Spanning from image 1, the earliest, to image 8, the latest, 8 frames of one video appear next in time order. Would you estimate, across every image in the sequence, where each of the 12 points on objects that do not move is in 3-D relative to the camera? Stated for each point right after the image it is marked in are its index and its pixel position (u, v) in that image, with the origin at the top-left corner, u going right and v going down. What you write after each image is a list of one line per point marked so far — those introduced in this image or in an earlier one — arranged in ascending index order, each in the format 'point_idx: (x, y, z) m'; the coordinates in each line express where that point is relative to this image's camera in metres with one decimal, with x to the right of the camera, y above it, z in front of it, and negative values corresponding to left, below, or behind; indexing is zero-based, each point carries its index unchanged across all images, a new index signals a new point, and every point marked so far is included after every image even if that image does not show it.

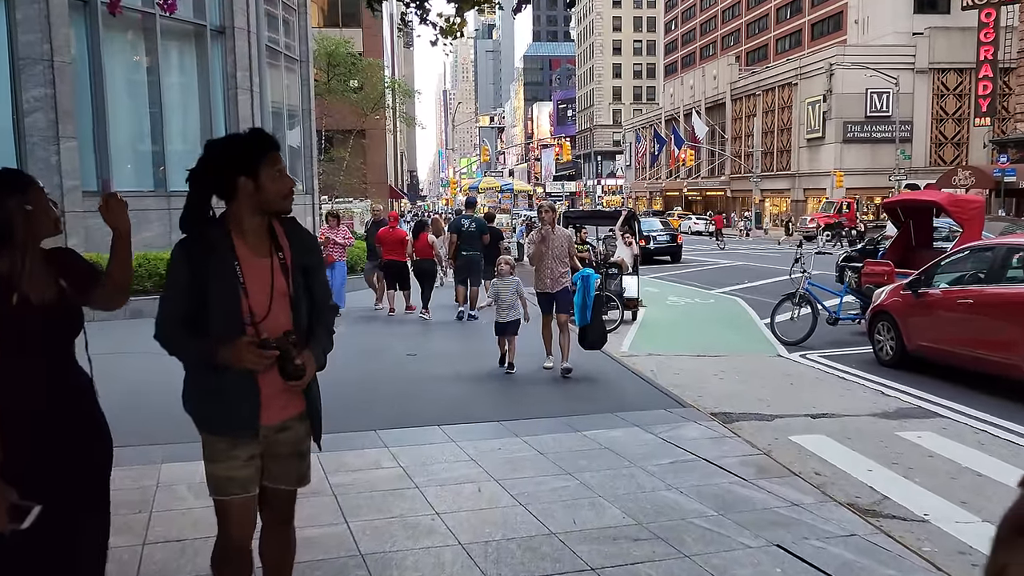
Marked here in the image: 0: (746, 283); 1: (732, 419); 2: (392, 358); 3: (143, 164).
0: (+5.7, +0.1, +19.6) m
1: (+1.8, -1.1, +6.6) m
2: (-1.3, -0.8, +9.1) m
3: (-6.7, +2.2, +14.9) m
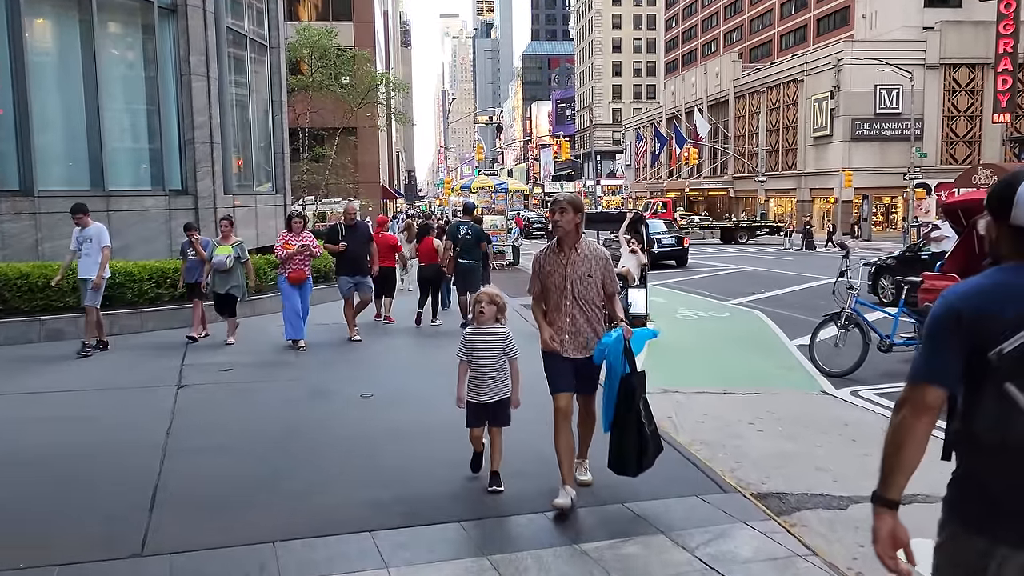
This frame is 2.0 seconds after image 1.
0: (+5.5, -0.1, +17.7) m
1: (+1.6, -1.3, +4.7) m
2: (-1.5, -1.0, +7.2) m
3: (-6.9, +1.9, +13.0) m
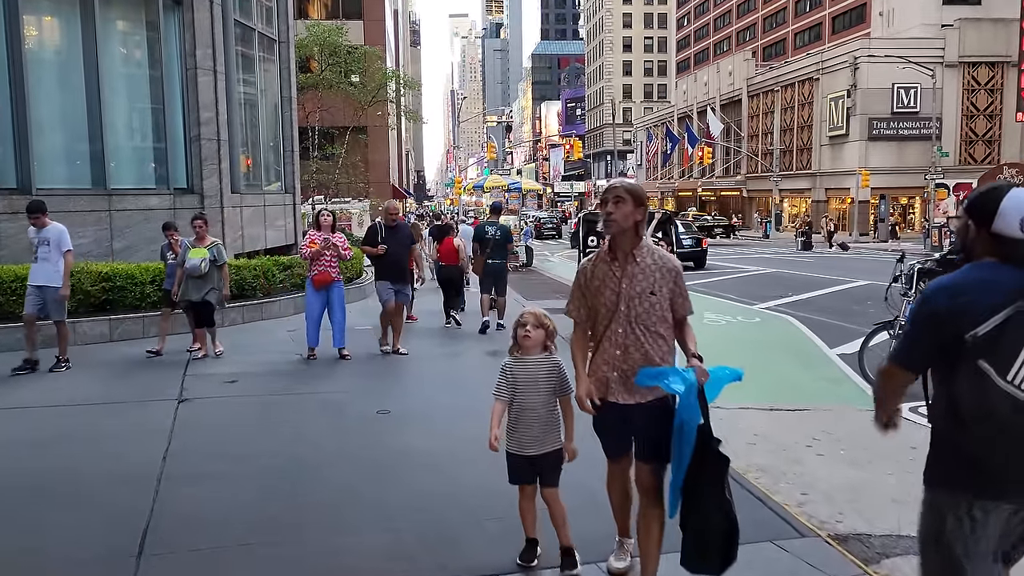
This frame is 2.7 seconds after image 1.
0: (+5.8, -0.1, +17.1) m
1: (+1.8, -1.3, +4.1) m
2: (-1.2, -1.0, +6.6) m
3: (-6.6, +1.9, +12.4) m
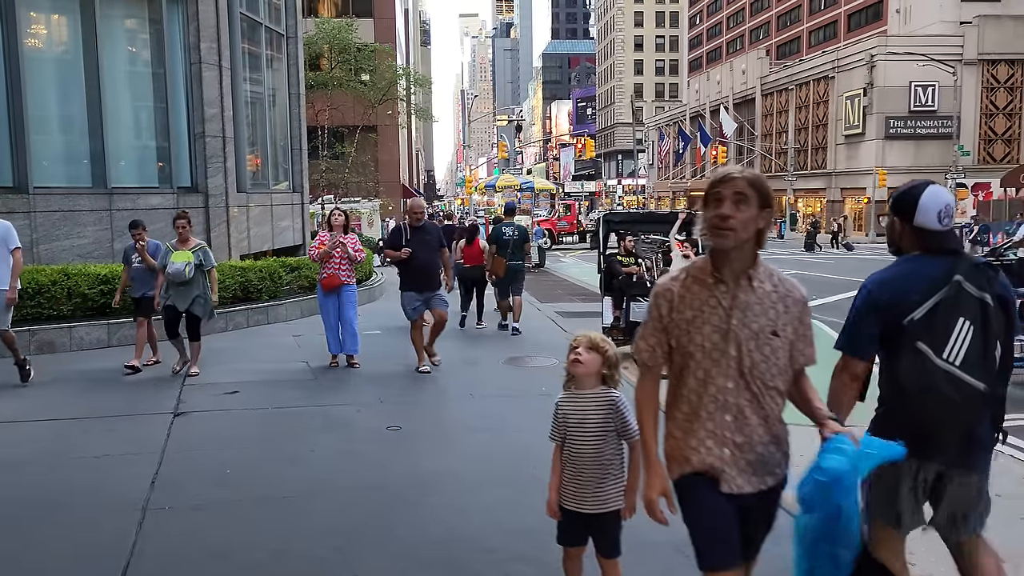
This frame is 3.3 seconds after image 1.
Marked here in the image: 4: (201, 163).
0: (+6.1, -0.2, +16.5) m
1: (+1.9, -1.4, +3.5) m
2: (-1.1, -1.1, +6.1) m
3: (-6.4, +1.9, +12.0) m
4: (-5.1, +2.1, +13.5) m
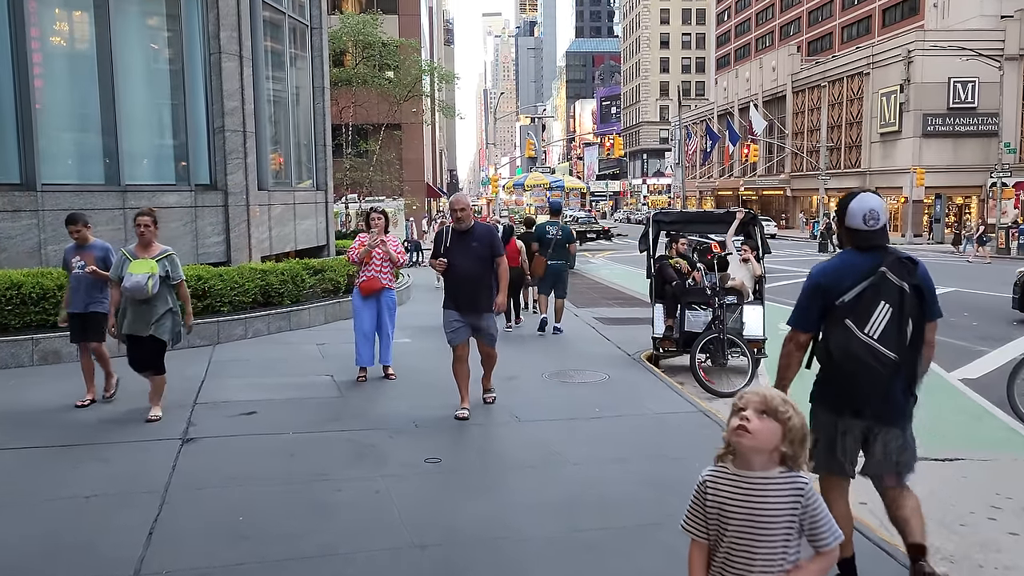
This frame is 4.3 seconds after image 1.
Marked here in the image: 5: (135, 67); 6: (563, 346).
0: (+6.8, -0.3, +15.4) m
1: (+2.2, -1.5, +2.6) m
2: (-0.7, -1.1, +5.3) m
3: (-5.8, +1.8, +11.3) m
4: (-4.6, +2.0, +12.7) m
5: (-5.5, +3.3, +11.9) m
6: (+0.6, -0.7, +10.3) m
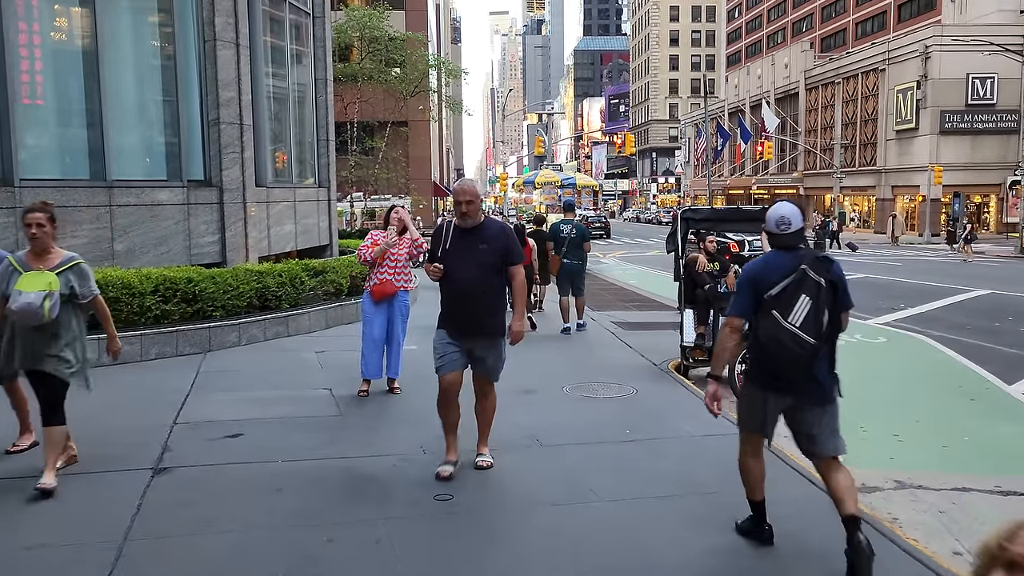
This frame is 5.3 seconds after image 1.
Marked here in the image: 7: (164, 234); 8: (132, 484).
0: (+7.0, -0.3, +14.6) m
1: (+2.3, -1.5, +1.8) m
2: (-0.6, -1.2, +4.5) m
3: (-5.7, +1.8, +10.5) m
4: (-4.4, +2.0, +12.0) m
5: (-5.3, +3.2, +11.1) m
6: (+0.8, -0.8, +9.5) m
7: (-4.8, +0.7, +11.1) m
8: (-2.2, -1.1, +4.7) m
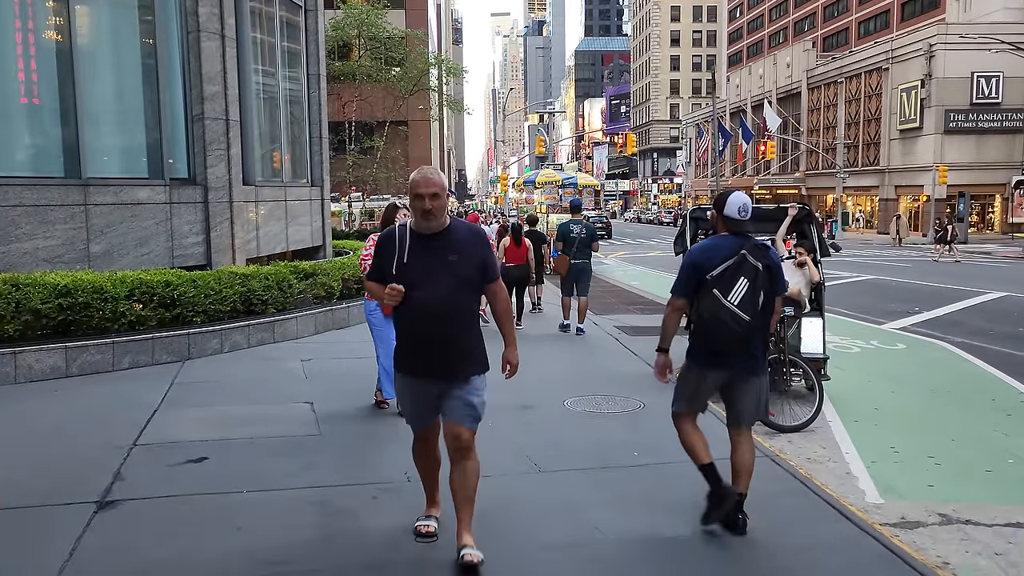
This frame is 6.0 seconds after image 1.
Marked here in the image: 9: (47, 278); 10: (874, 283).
0: (+7.0, -0.4, +14.0) m
1: (+2.3, -1.5, +1.2) m
2: (-0.6, -1.2, +3.9) m
3: (-5.7, +1.7, +10.0) m
4: (-4.4, +1.9, +11.4) m
5: (-5.3, +3.2, +10.6) m
6: (+0.8, -0.8, +9.0) m
7: (-4.8, +0.7, +10.5) m
8: (-2.2, -1.2, +4.2) m
9: (-4.6, +0.1, +8.0) m
10: (+8.8, +0.2, +19.9) m
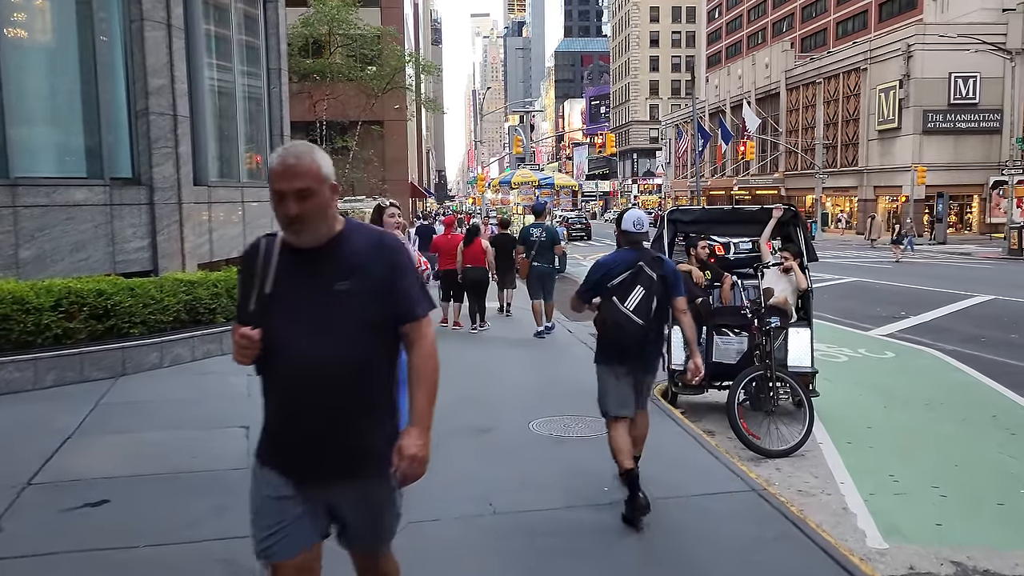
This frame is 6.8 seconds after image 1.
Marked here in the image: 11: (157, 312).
0: (+6.5, -0.4, +13.5) m
1: (+2.2, -1.6, +0.6) m
2: (-0.8, -1.3, +3.2) m
3: (-6.1, +1.6, +9.2) m
4: (-4.8, +1.8, +10.7) m
5: (-5.7, +3.1, +9.8) m
6: (+0.4, -0.9, +8.3) m
7: (-5.2, +0.6, +9.8) m
8: (-2.5, -1.3, +3.4) m
9: (-4.9, 0.0, +7.2) m
10: (+8.1, +0.1, +19.4) m
11: (-3.7, -0.3, +8.6) m
